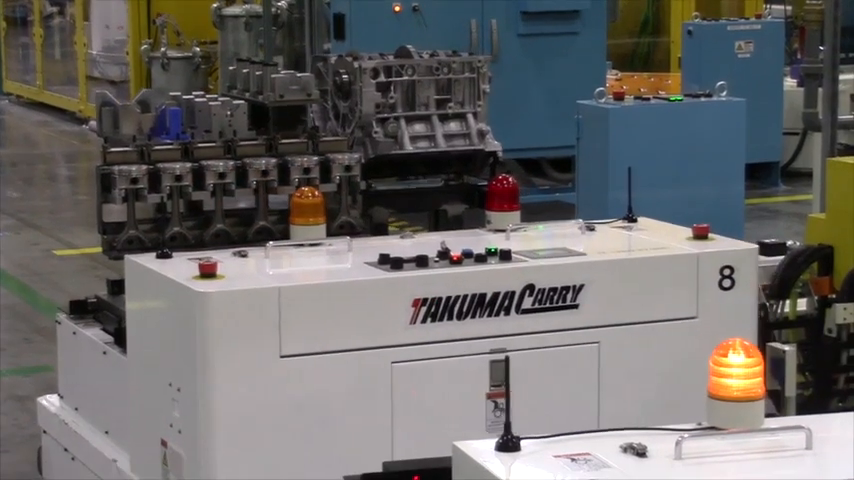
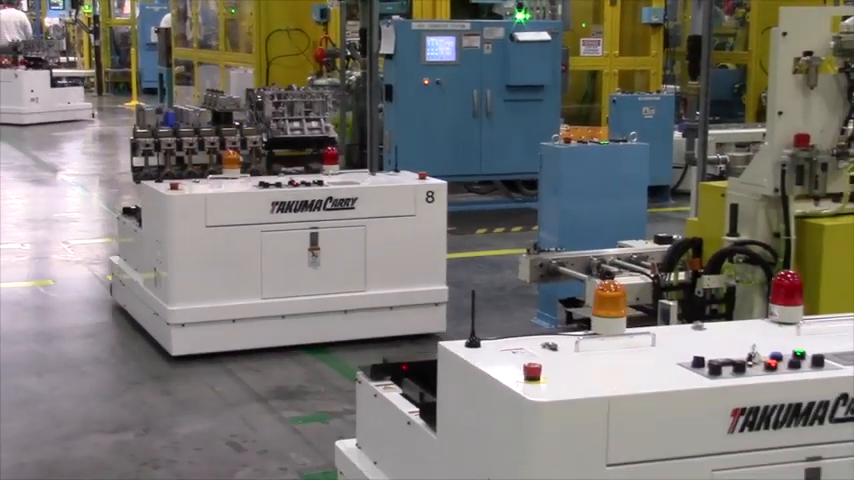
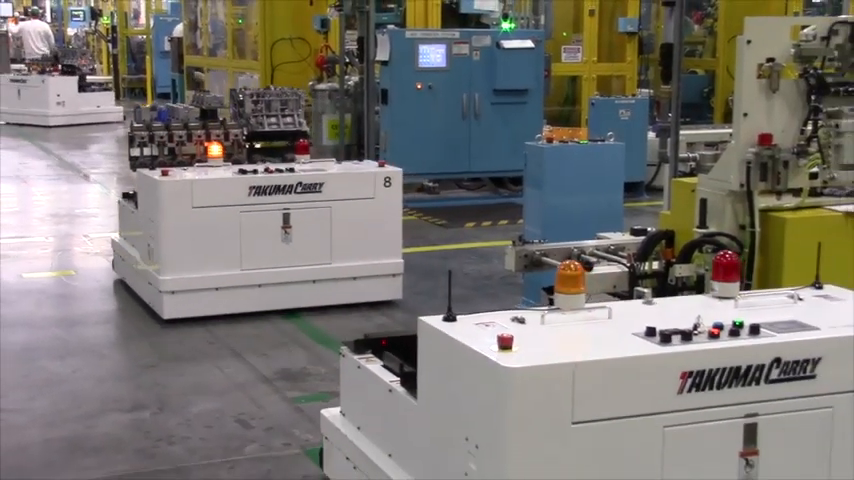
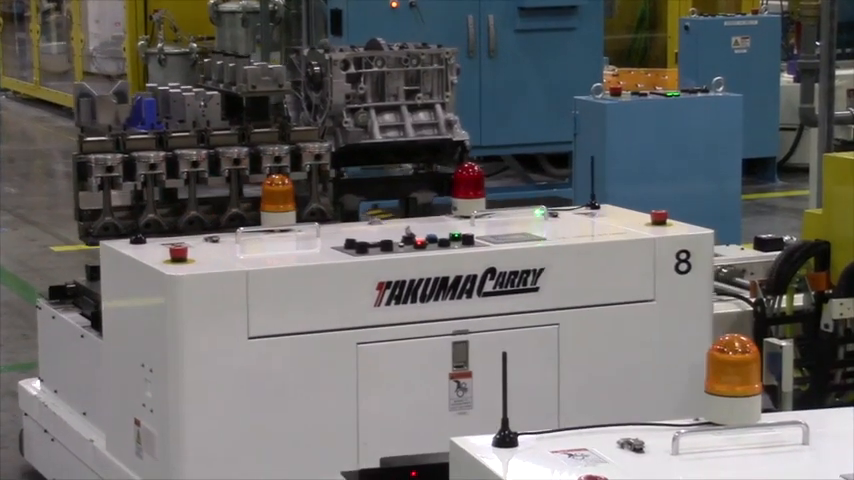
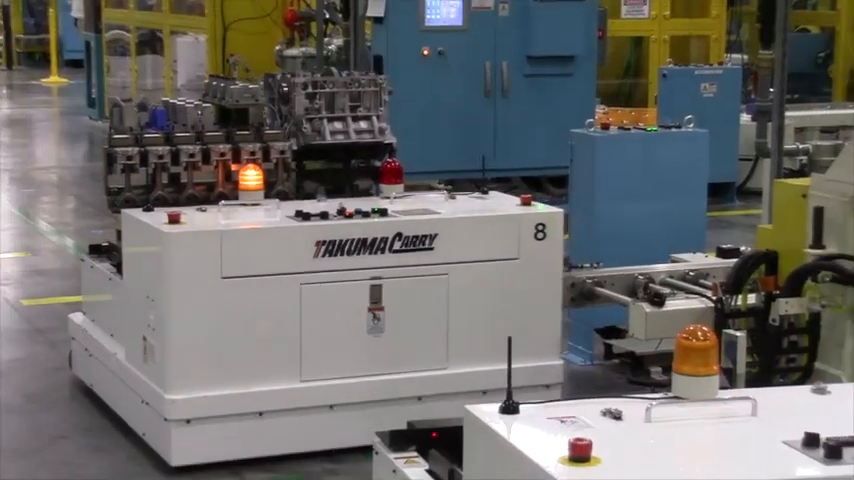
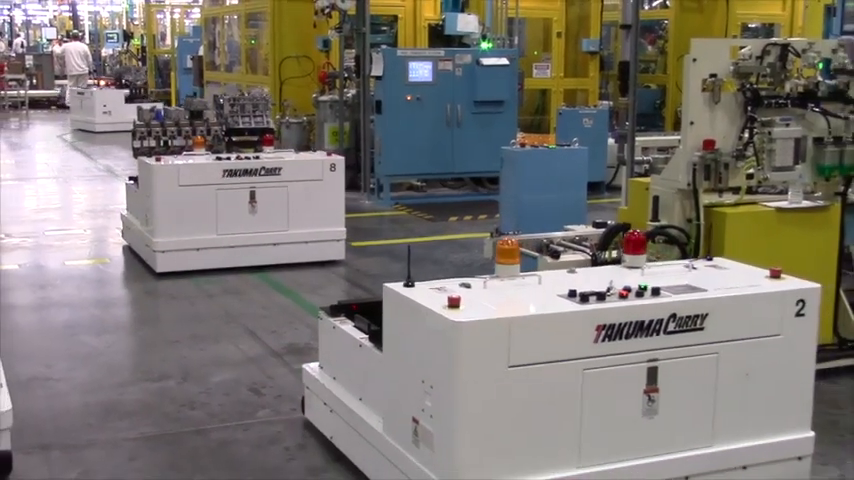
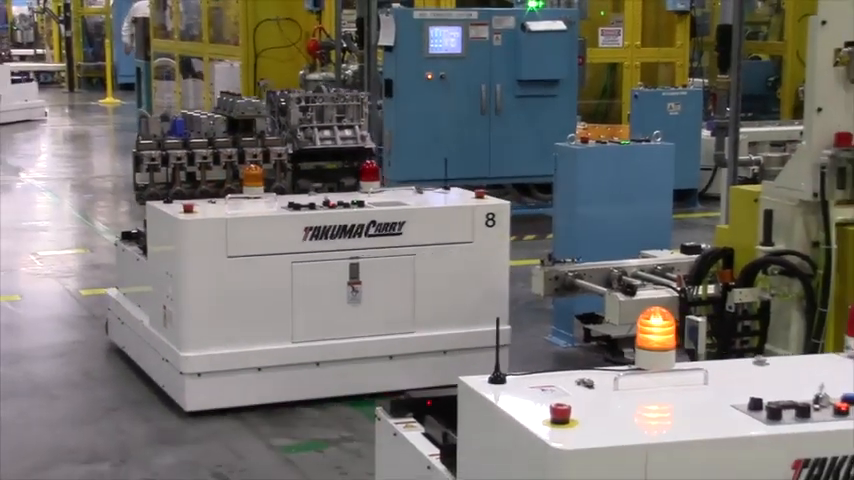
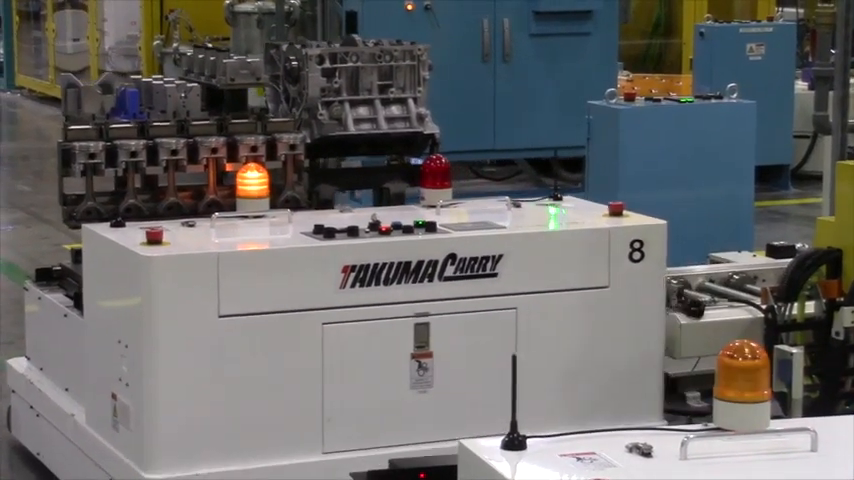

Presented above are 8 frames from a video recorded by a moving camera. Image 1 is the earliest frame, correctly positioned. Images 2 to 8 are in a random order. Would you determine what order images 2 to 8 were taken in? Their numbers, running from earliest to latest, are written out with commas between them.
4, 8, 5, 7, 2, 3, 6
